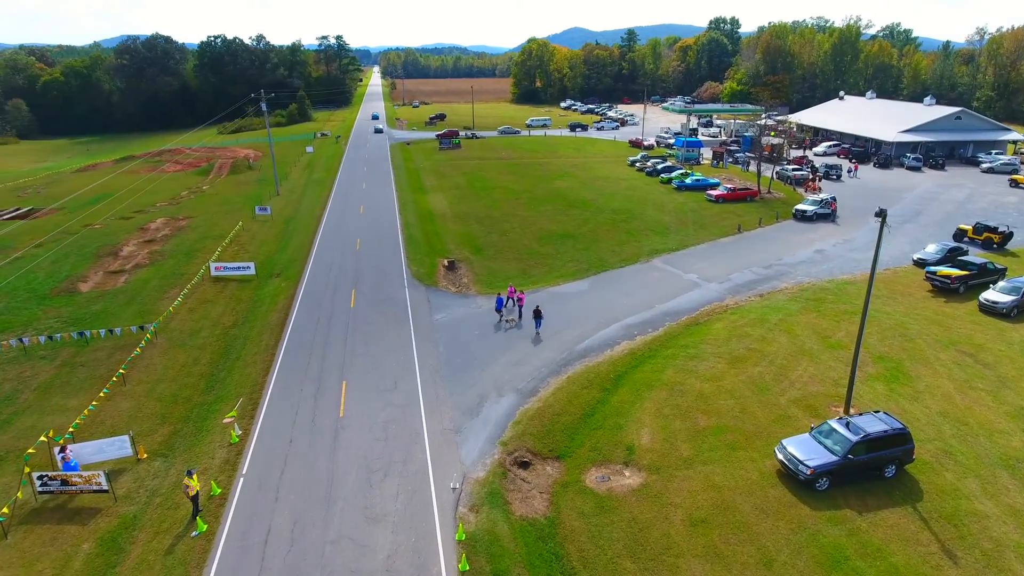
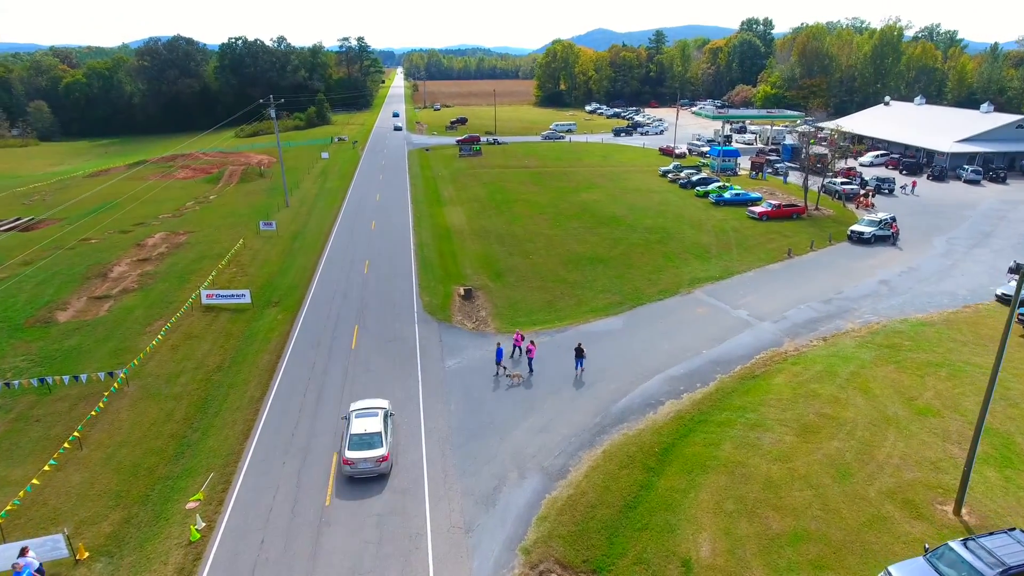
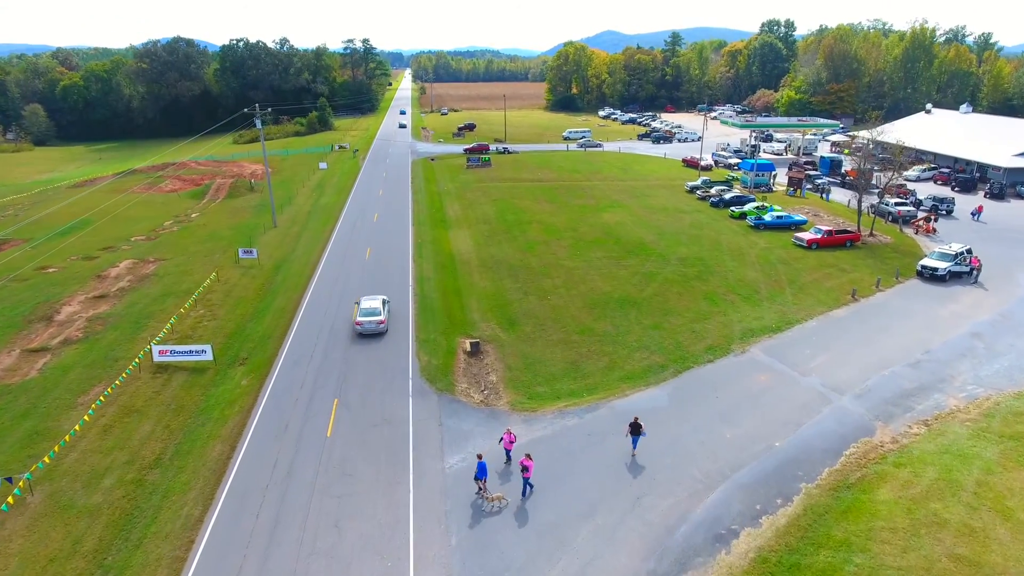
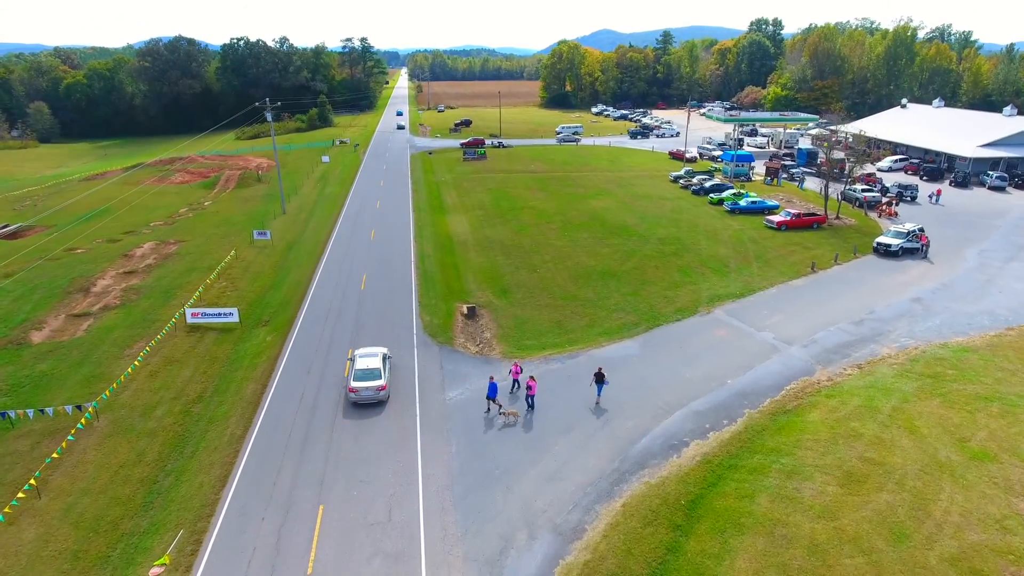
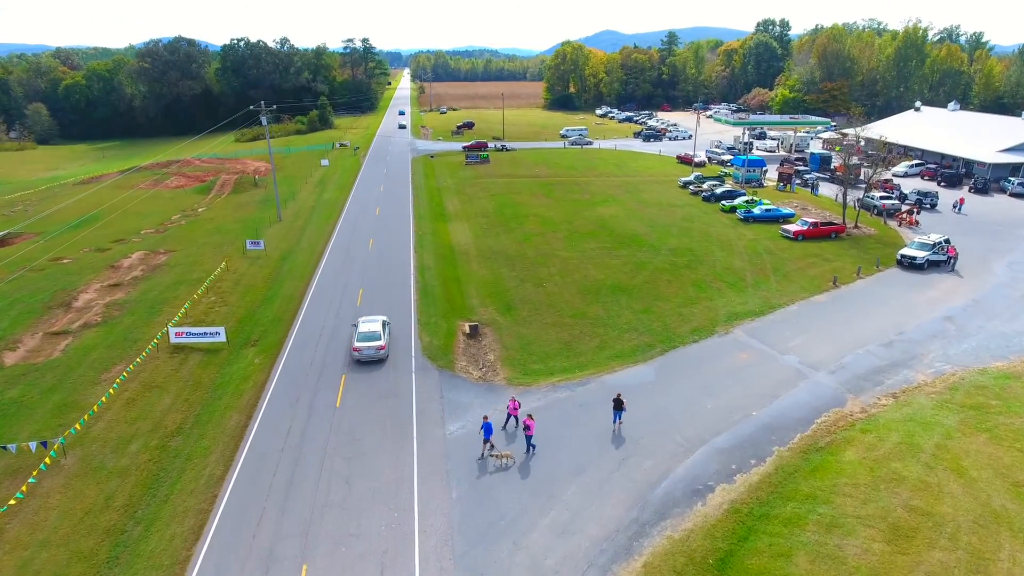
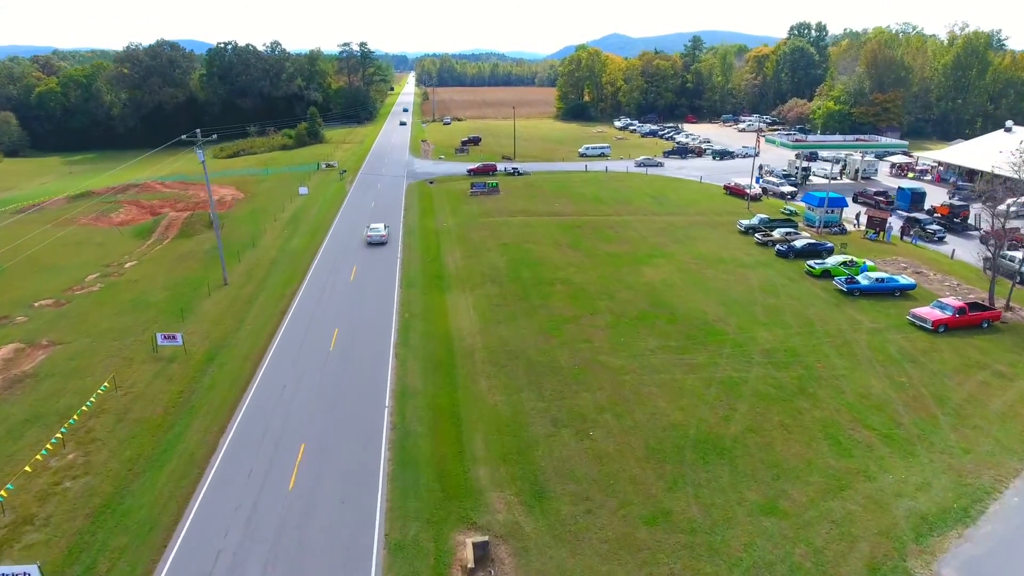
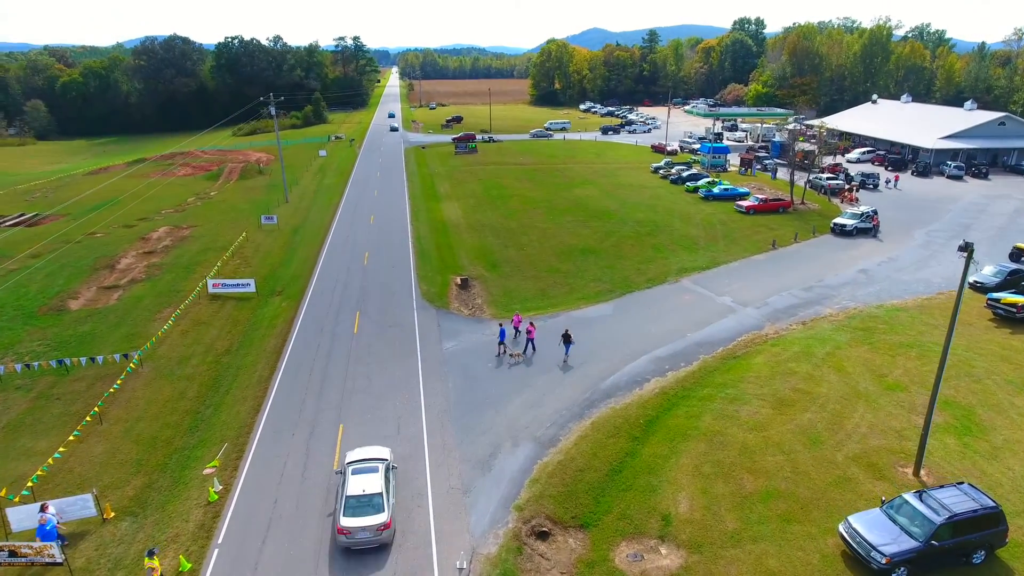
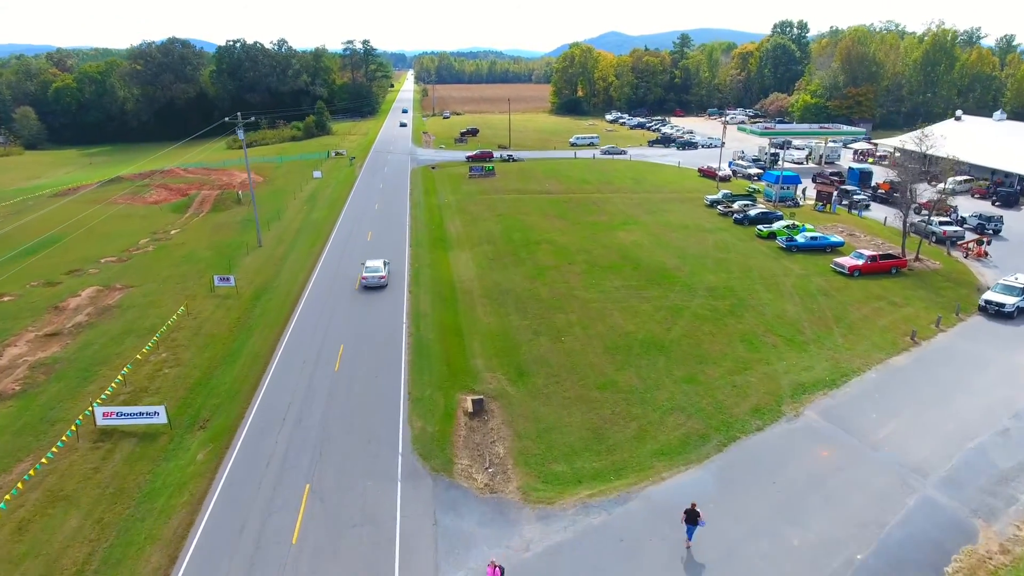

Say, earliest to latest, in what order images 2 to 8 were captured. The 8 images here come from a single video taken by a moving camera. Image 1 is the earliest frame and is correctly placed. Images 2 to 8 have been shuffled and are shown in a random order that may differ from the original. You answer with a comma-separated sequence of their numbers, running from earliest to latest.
7, 2, 4, 5, 3, 8, 6
